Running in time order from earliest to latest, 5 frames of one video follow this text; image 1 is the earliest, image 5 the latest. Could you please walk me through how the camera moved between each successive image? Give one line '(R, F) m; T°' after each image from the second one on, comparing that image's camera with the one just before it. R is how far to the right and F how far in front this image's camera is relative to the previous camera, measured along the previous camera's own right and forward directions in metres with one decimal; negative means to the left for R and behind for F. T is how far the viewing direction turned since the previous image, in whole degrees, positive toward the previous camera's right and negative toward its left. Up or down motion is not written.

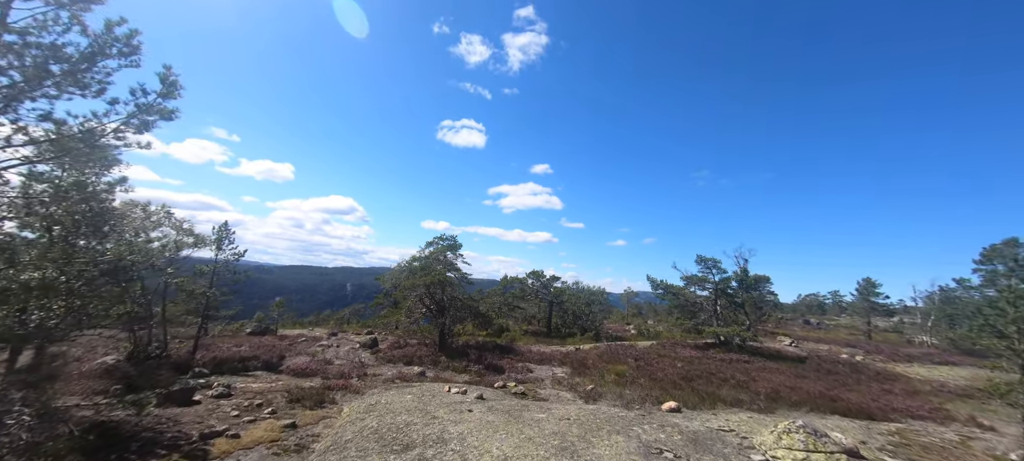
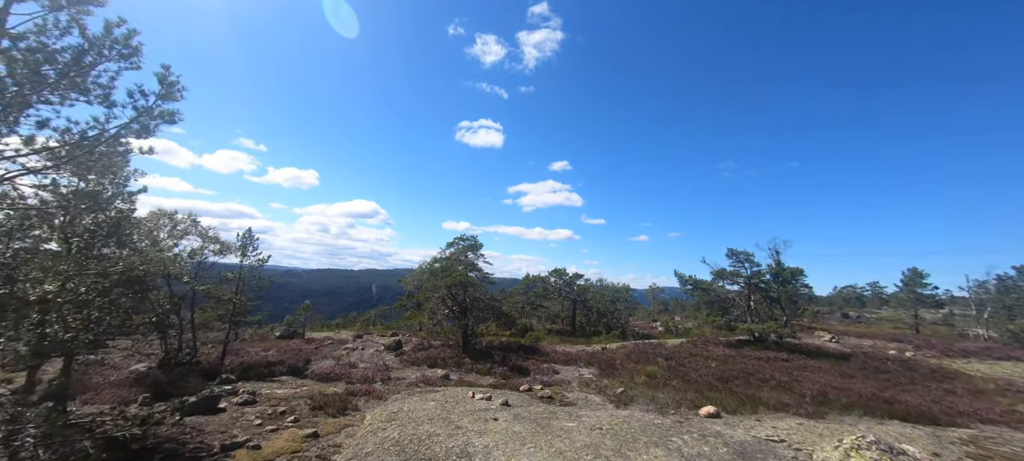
(0.0, +0.6) m; -3°
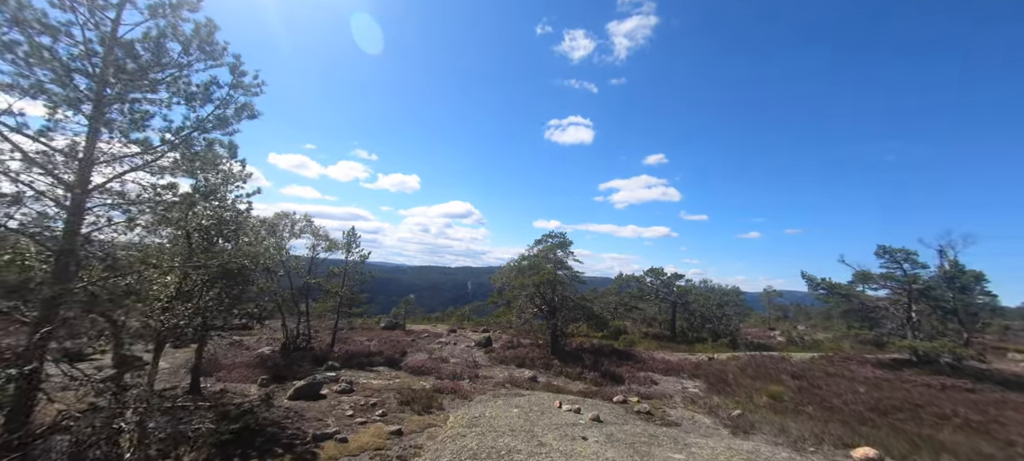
(0.0, +1.2) m; -13°
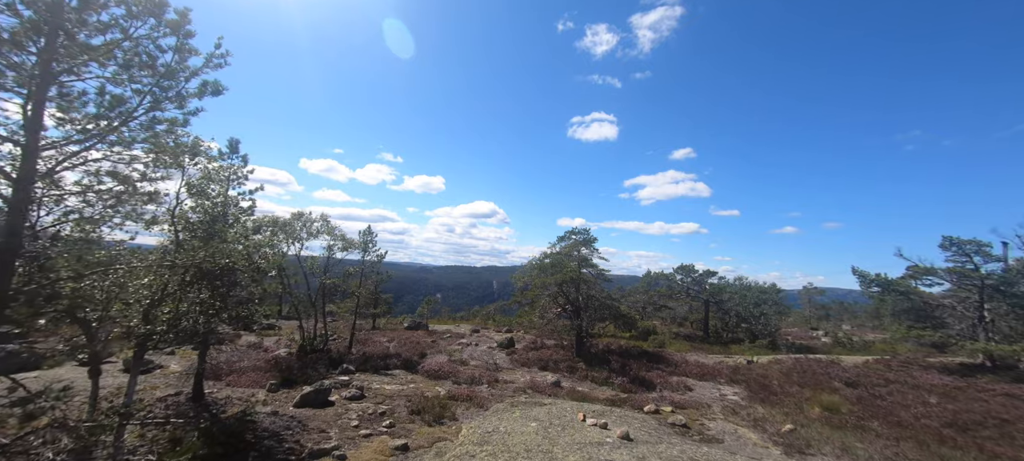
(+0.3, +1.2) m; -4°
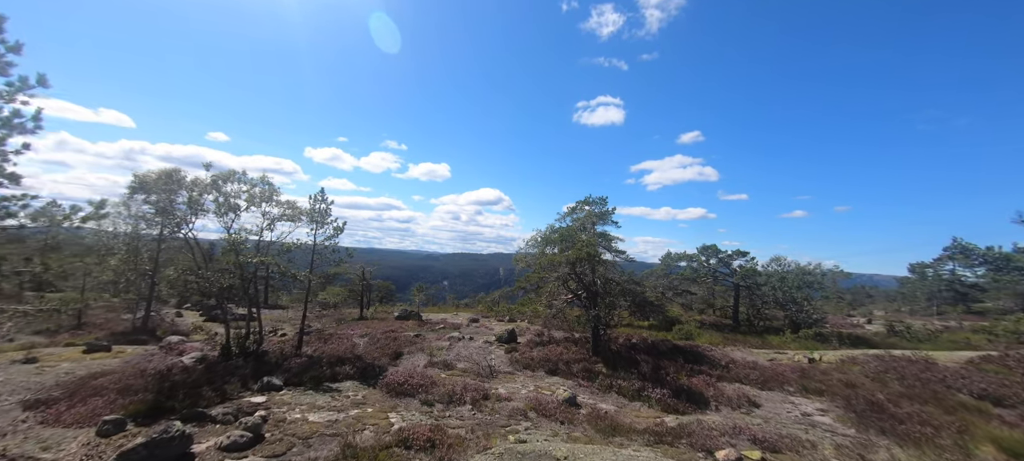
(+0.4, +5.8) m; -1°
